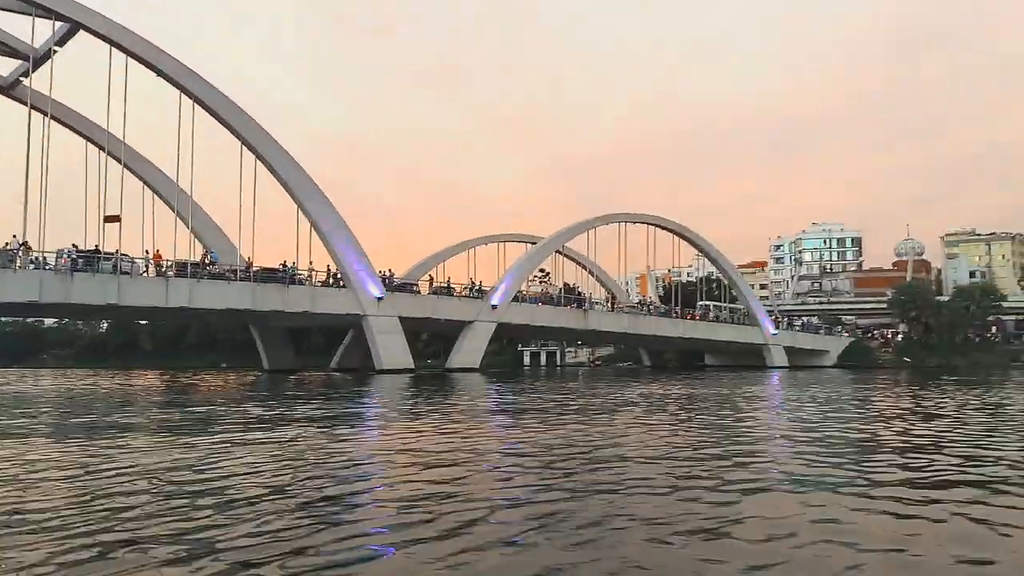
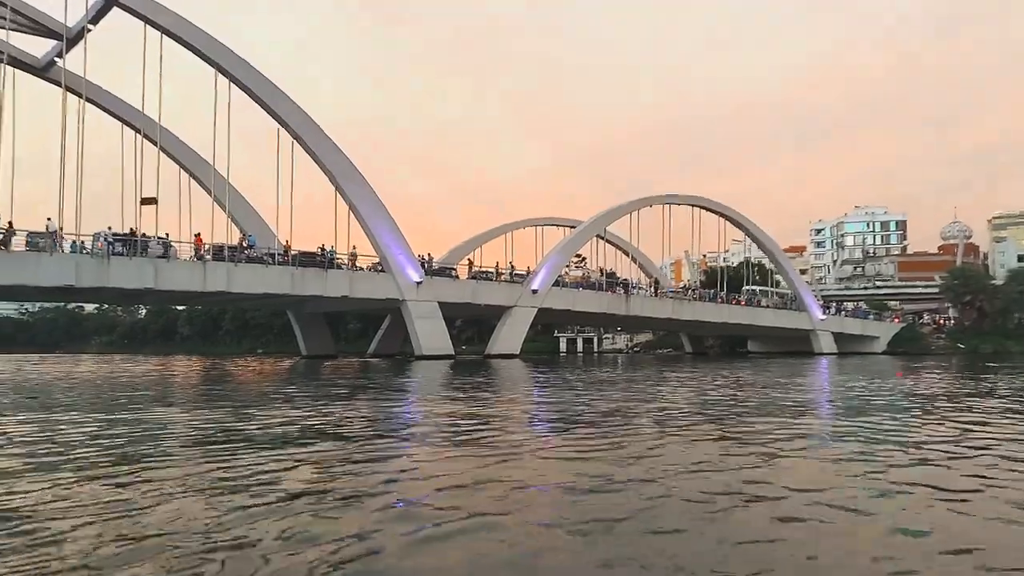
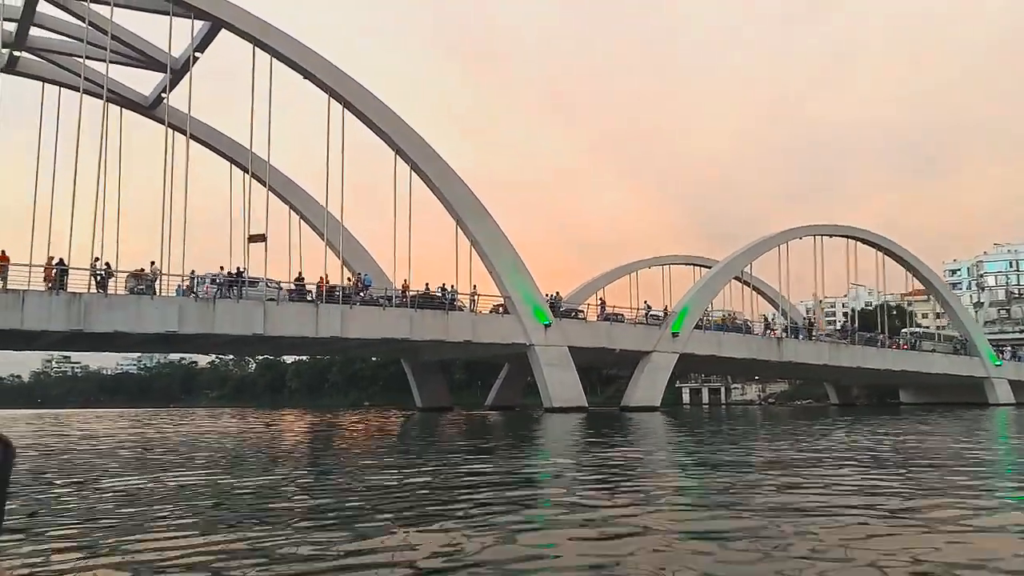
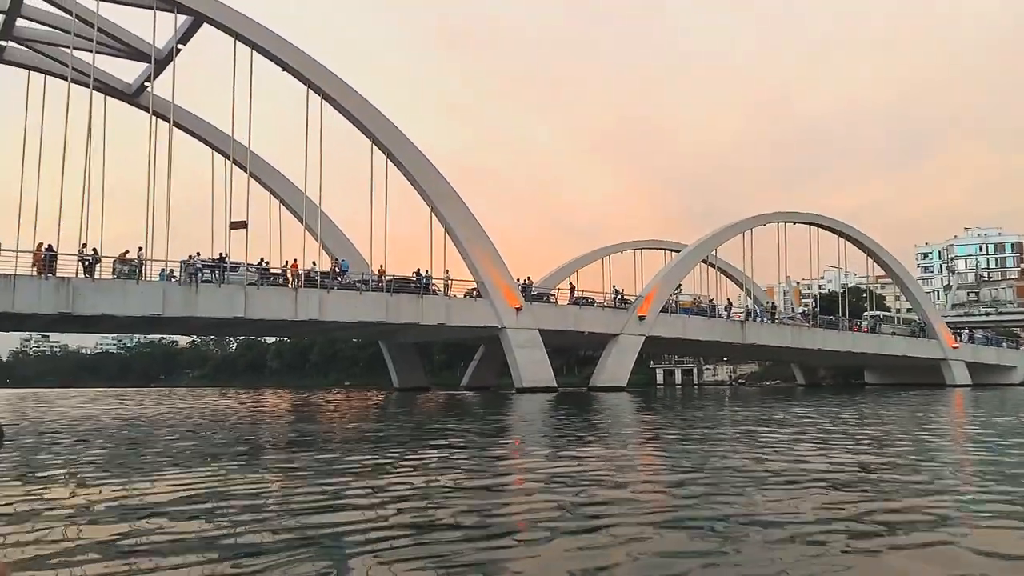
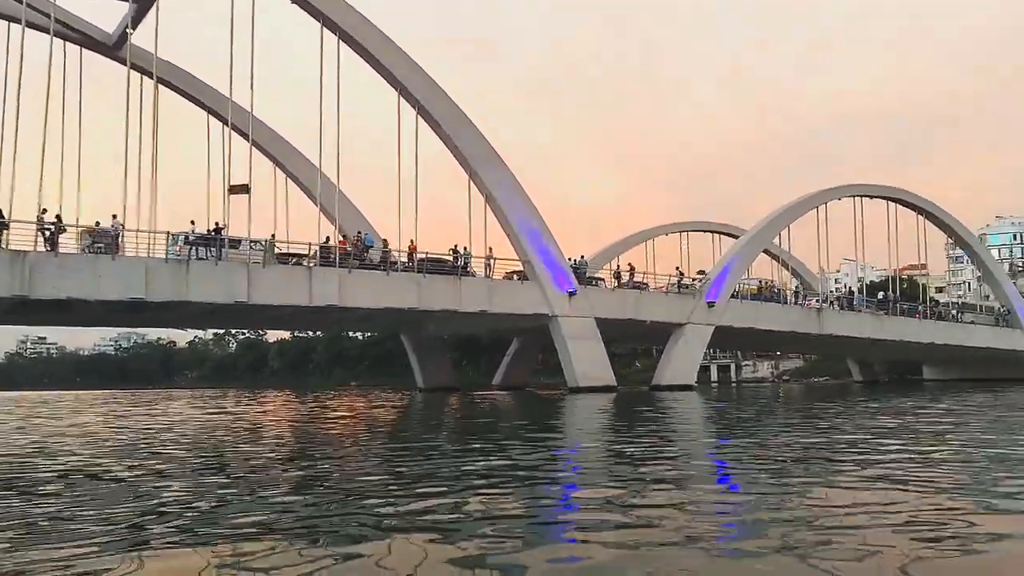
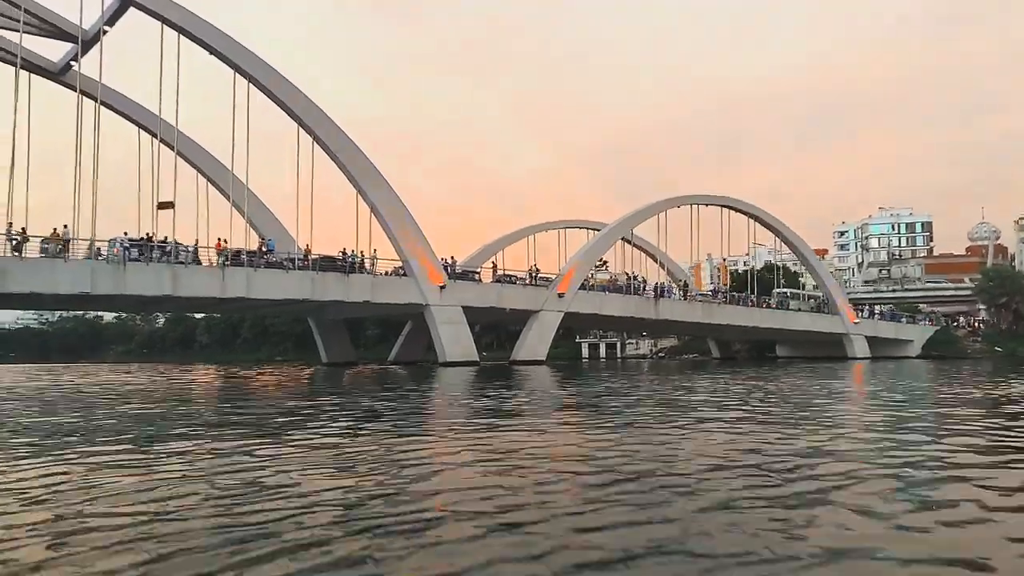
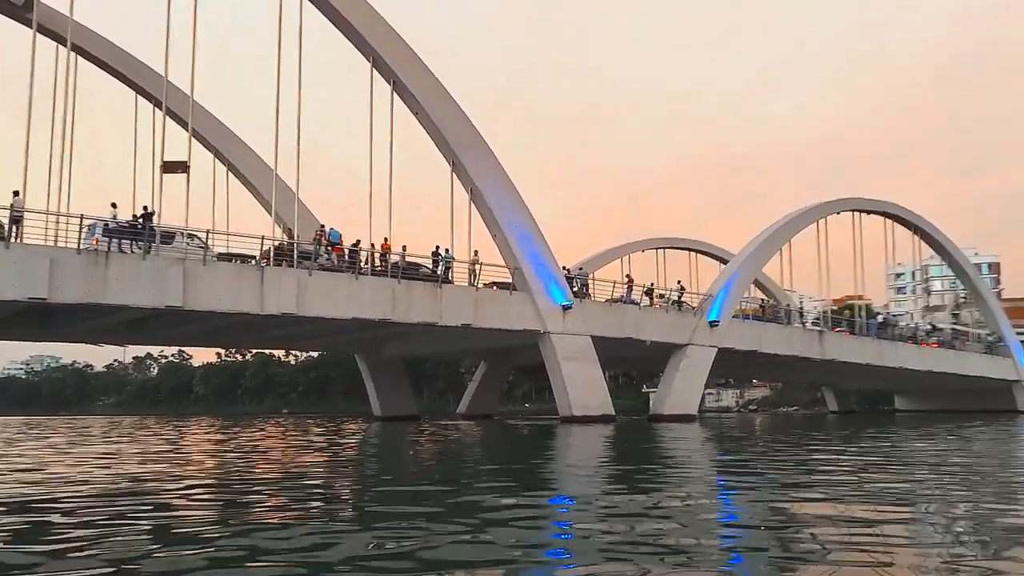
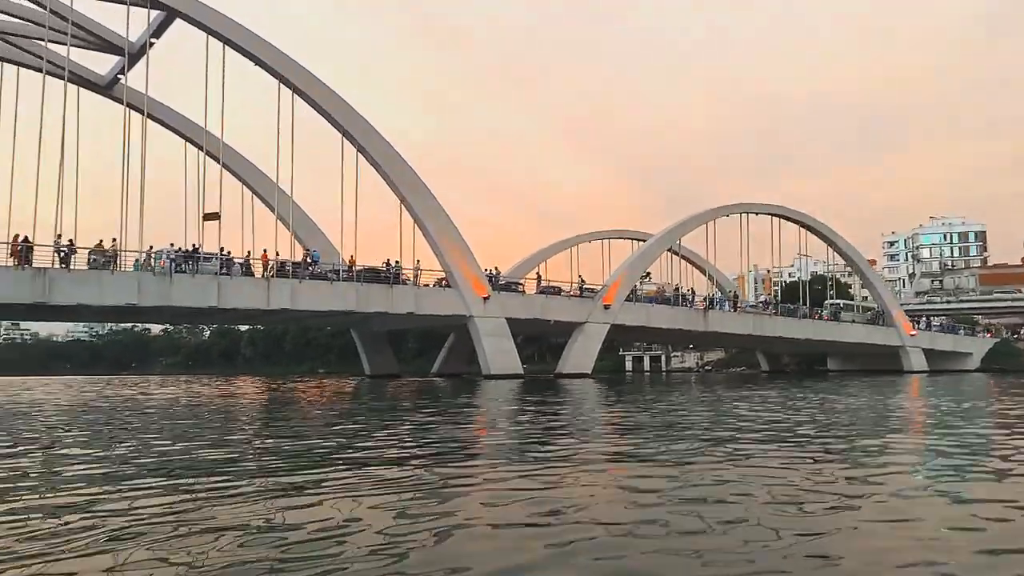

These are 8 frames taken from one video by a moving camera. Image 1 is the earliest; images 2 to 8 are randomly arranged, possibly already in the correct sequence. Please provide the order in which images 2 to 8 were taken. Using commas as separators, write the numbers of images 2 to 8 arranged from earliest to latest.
2, 6, 8, 4, 3, 5, 7
